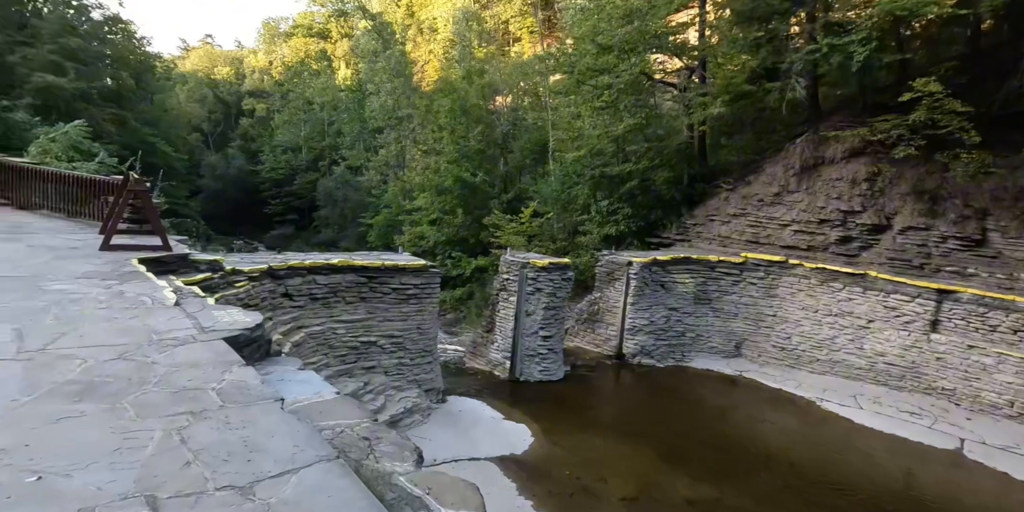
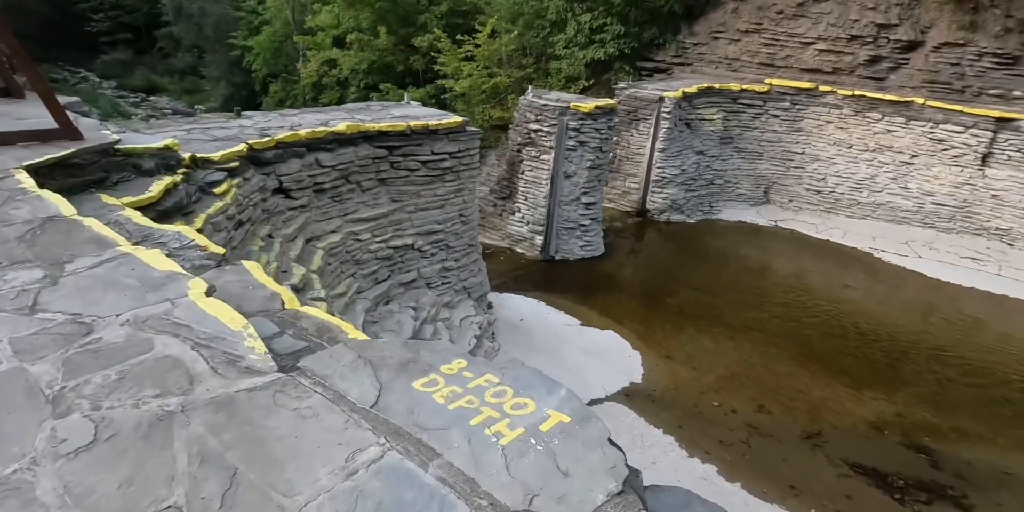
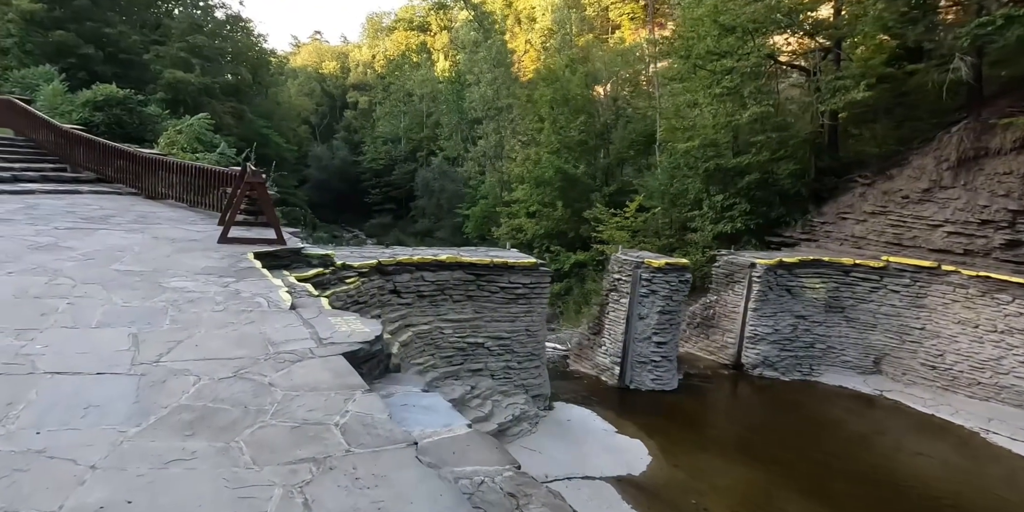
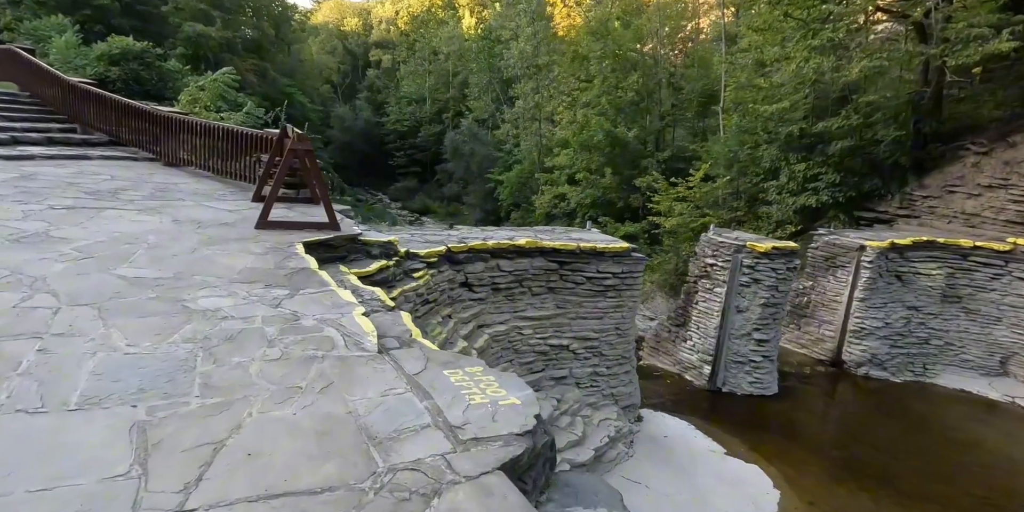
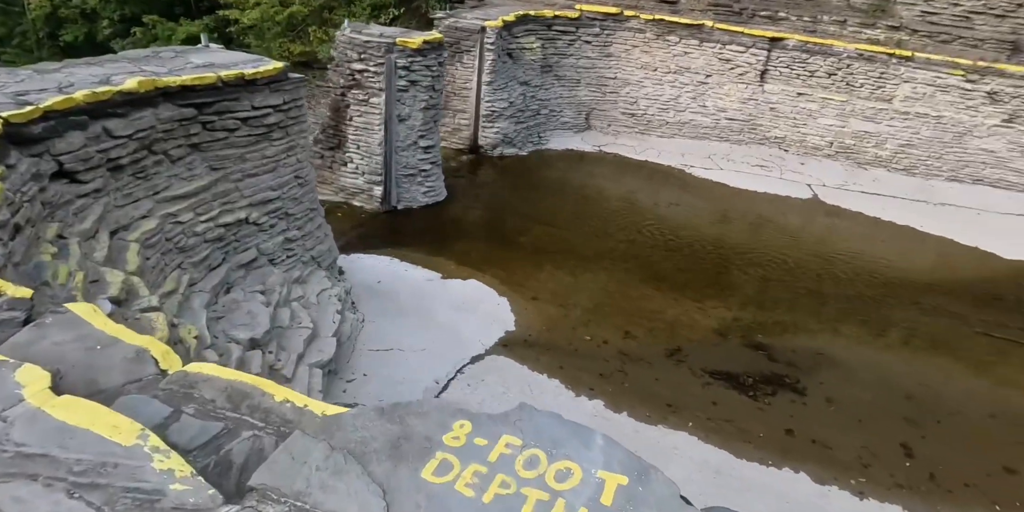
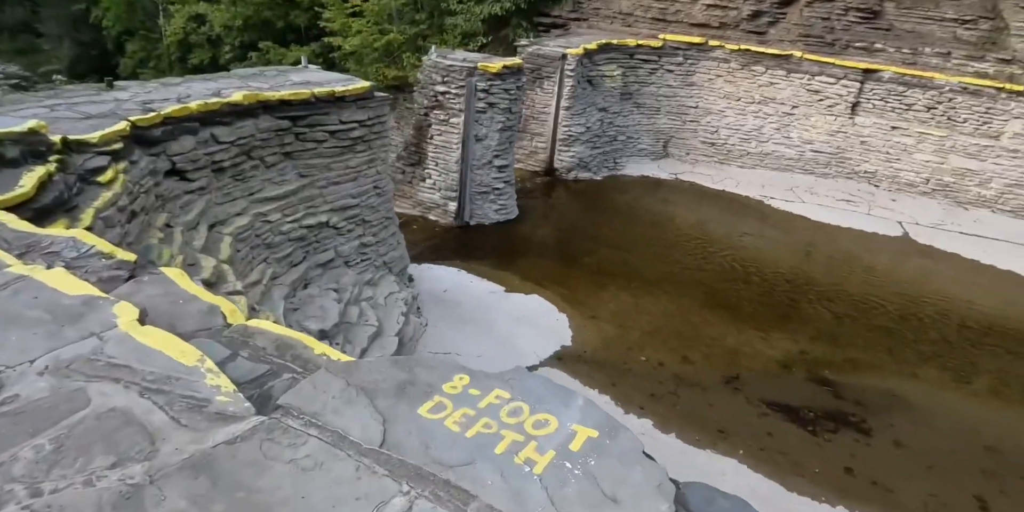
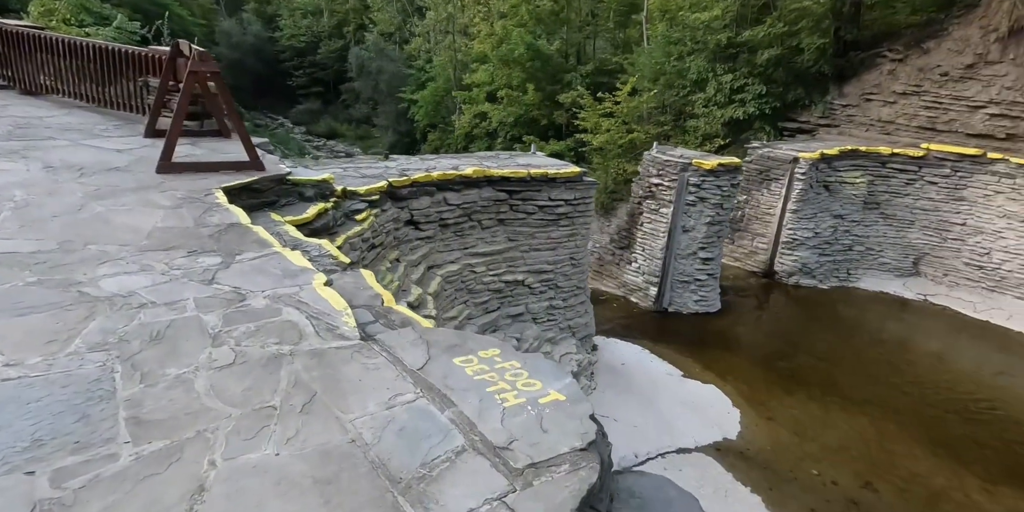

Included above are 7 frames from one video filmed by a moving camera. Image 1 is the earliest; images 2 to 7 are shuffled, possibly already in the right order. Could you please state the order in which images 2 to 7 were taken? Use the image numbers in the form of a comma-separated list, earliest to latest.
3, 4, 7, 2, 6, 5
